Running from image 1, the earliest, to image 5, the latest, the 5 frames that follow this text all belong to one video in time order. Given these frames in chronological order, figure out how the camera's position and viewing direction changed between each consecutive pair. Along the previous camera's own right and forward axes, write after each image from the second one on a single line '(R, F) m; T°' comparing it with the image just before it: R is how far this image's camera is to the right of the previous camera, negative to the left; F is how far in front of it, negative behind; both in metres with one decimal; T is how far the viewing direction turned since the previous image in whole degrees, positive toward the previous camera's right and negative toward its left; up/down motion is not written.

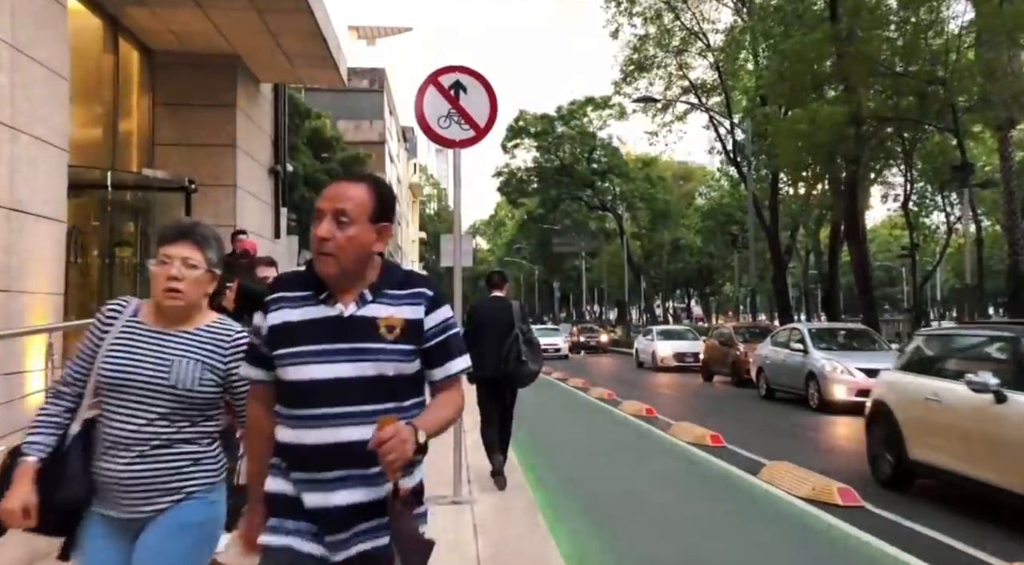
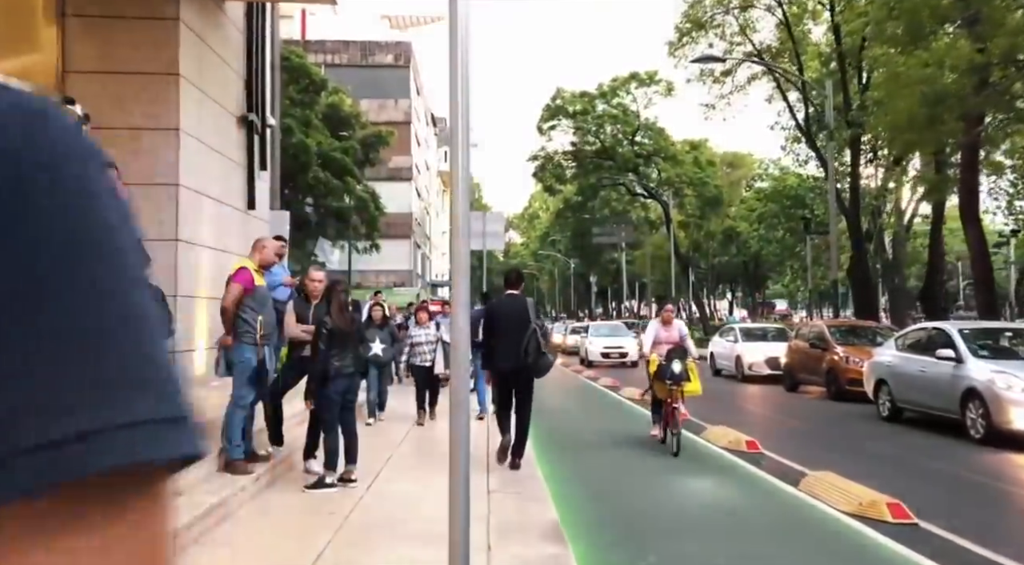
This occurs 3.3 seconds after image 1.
(-0.2, +4.3) m; -2°
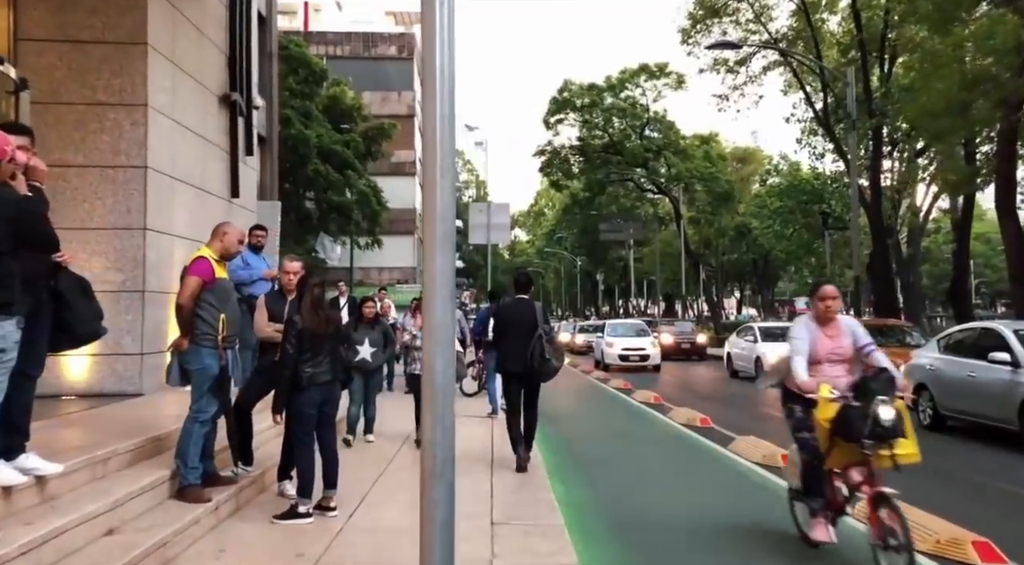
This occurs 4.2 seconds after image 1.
(0.0, +1.2) m; 0°
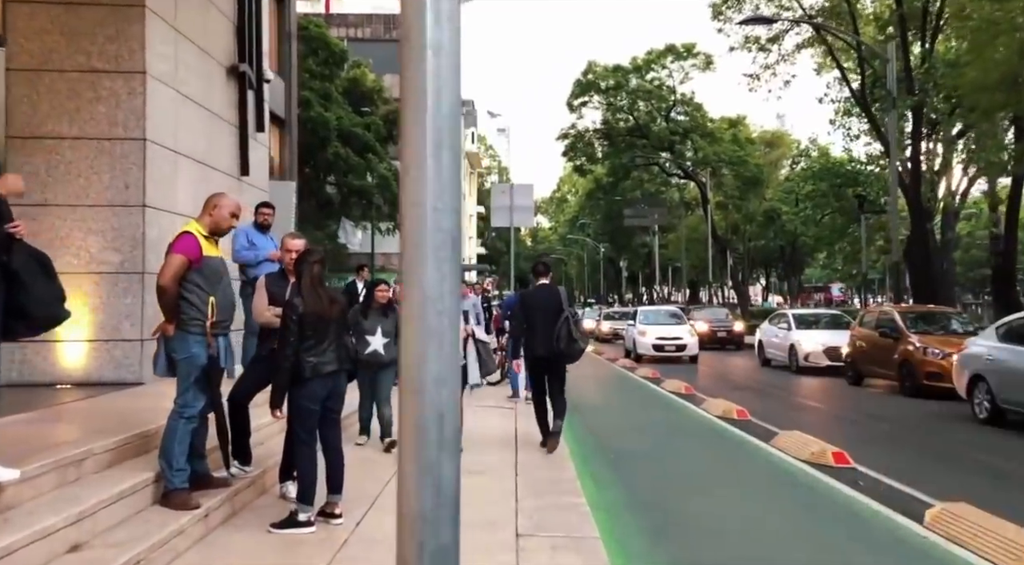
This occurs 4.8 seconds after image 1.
(0.0, +0.8) m; -2°
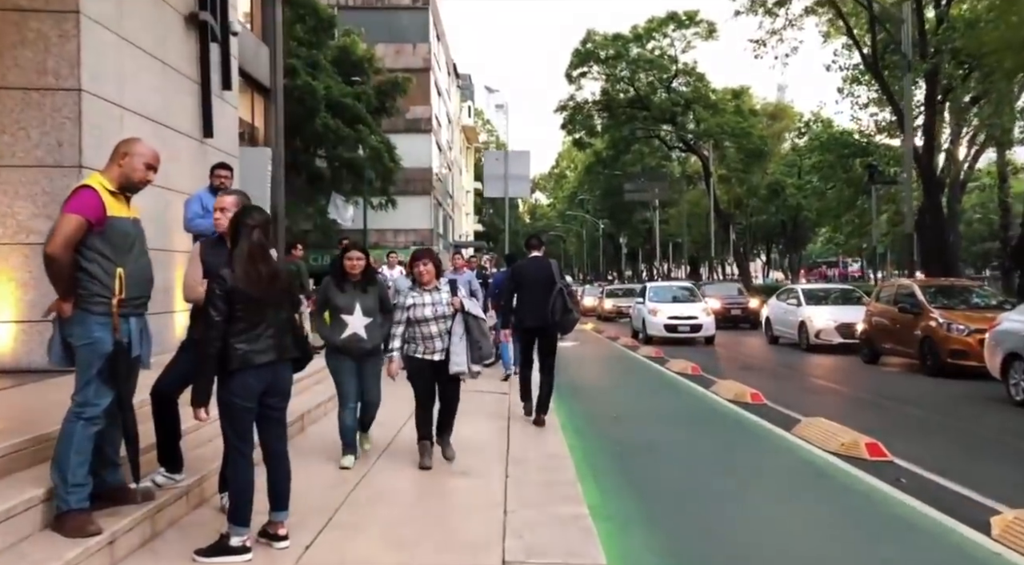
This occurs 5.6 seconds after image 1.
(+0.1, +1.1) m; 0°
